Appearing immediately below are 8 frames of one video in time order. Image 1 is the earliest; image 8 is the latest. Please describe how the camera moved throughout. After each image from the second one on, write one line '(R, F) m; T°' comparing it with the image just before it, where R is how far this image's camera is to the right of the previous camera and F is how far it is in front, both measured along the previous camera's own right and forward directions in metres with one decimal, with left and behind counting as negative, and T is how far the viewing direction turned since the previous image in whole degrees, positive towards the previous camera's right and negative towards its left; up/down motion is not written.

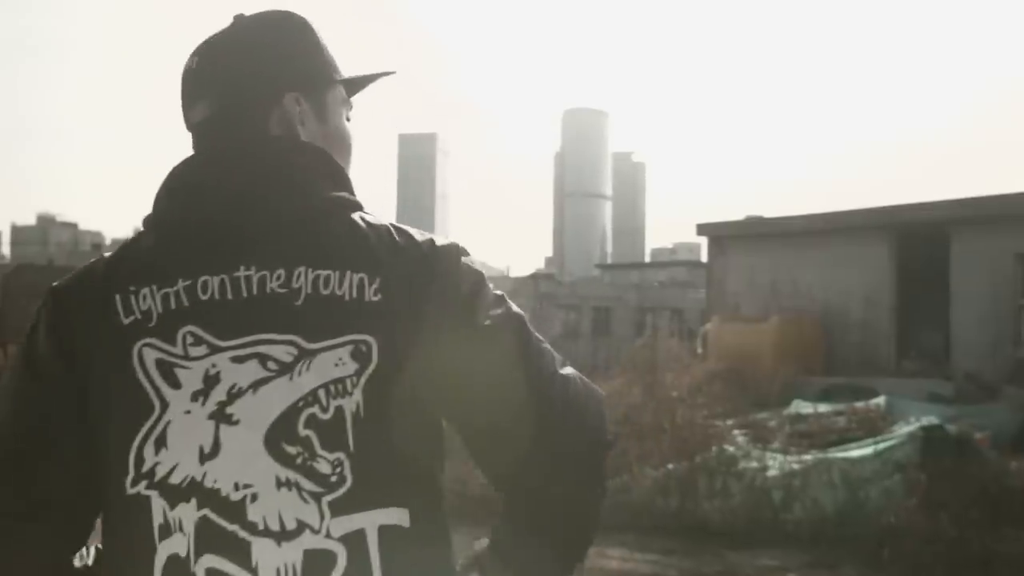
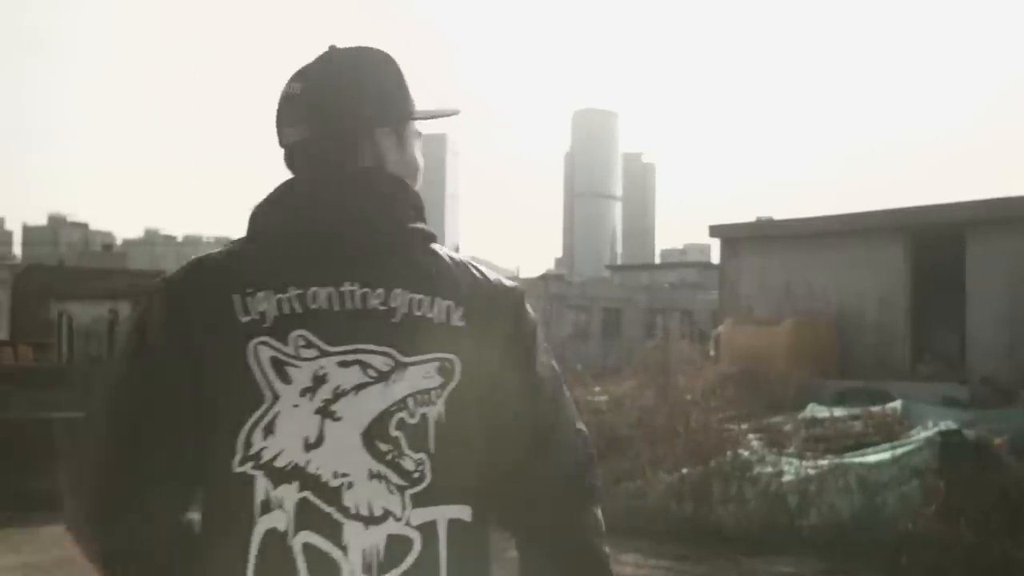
(0.0, +0.1) m; 0°
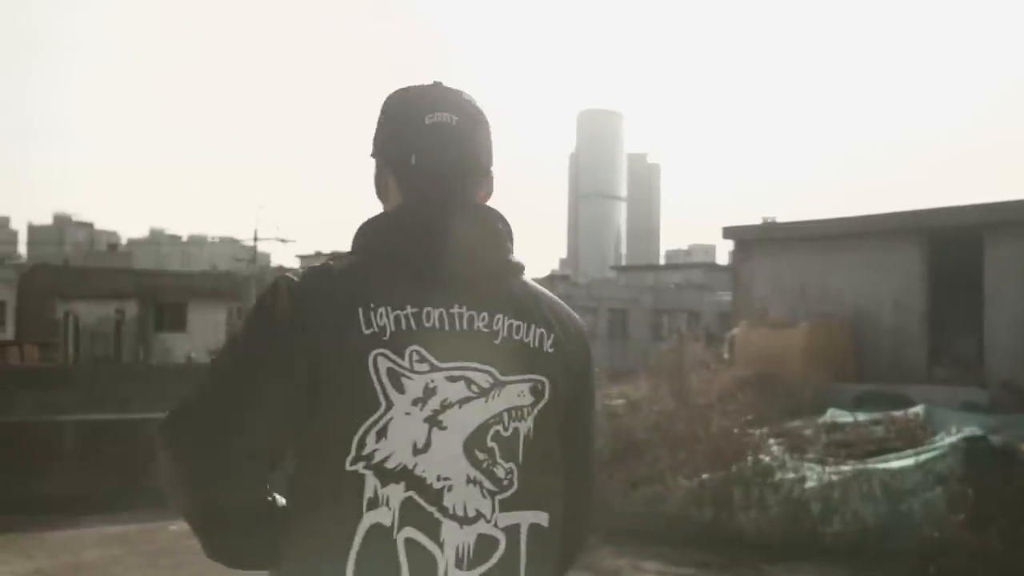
(-0.1, +0.1) m; 0°
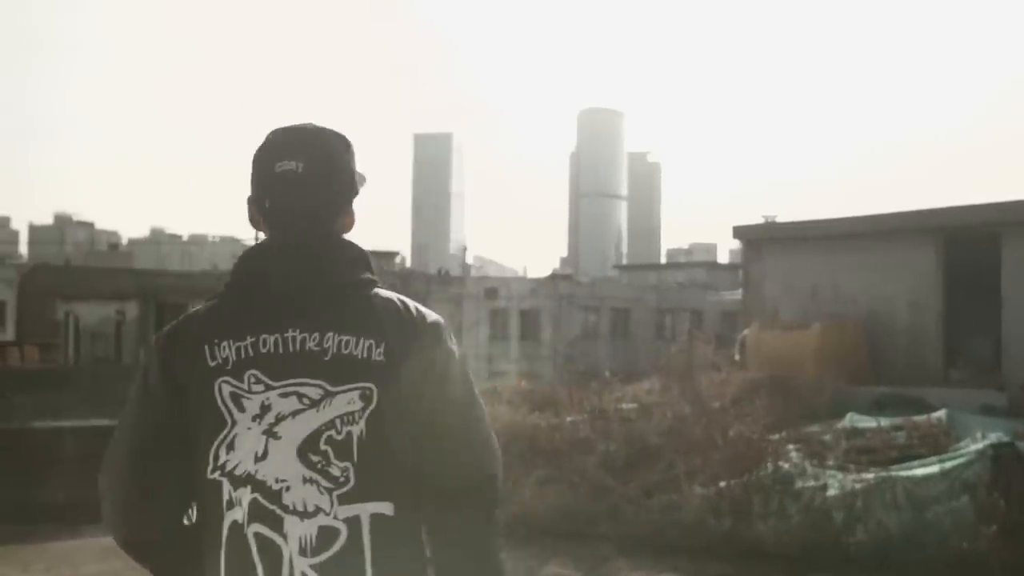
(-0.1, +0.2) m; 0°
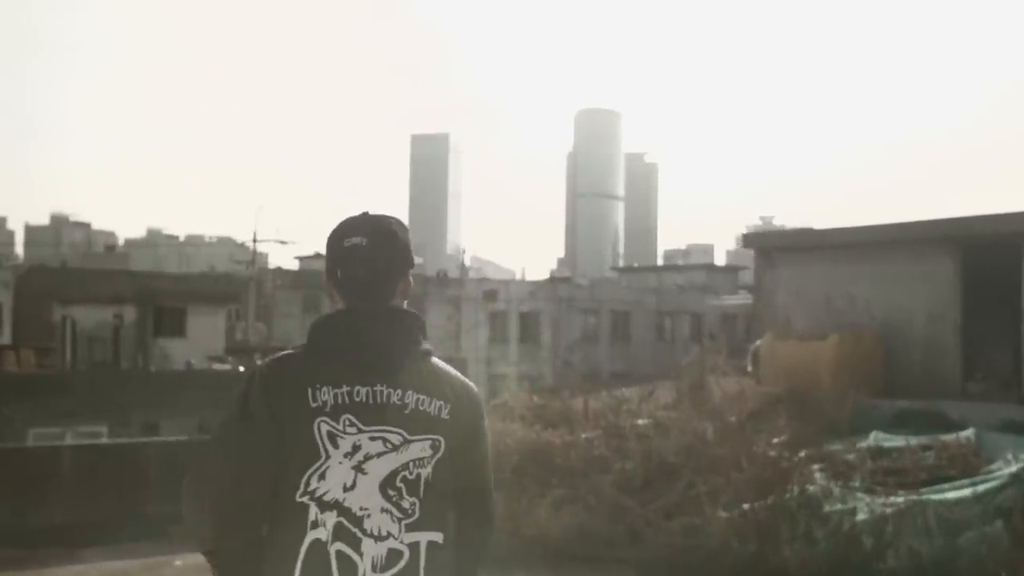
(-0.1, +0.3) m; 0°
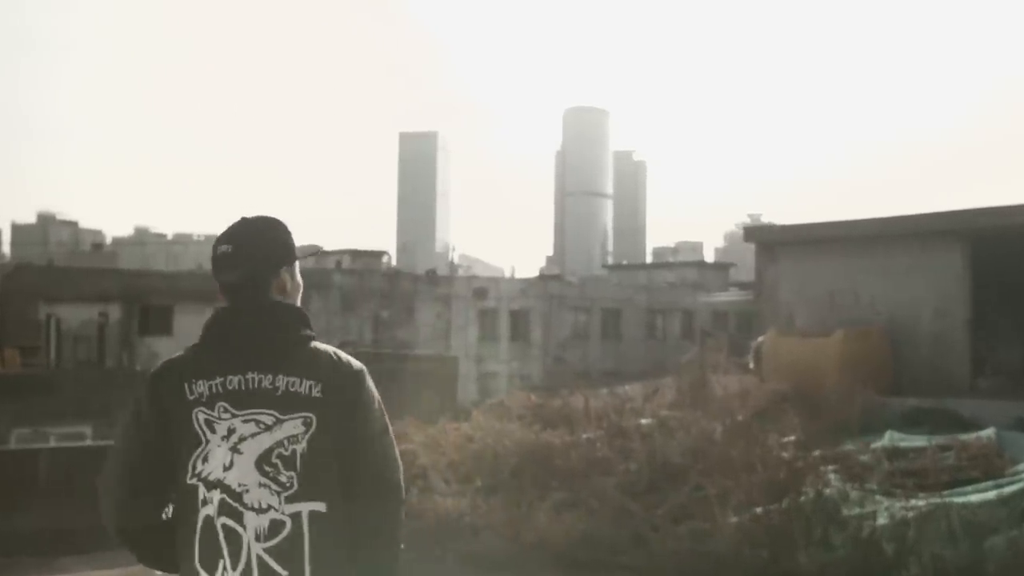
(-0.1, +0.4) m; +1°
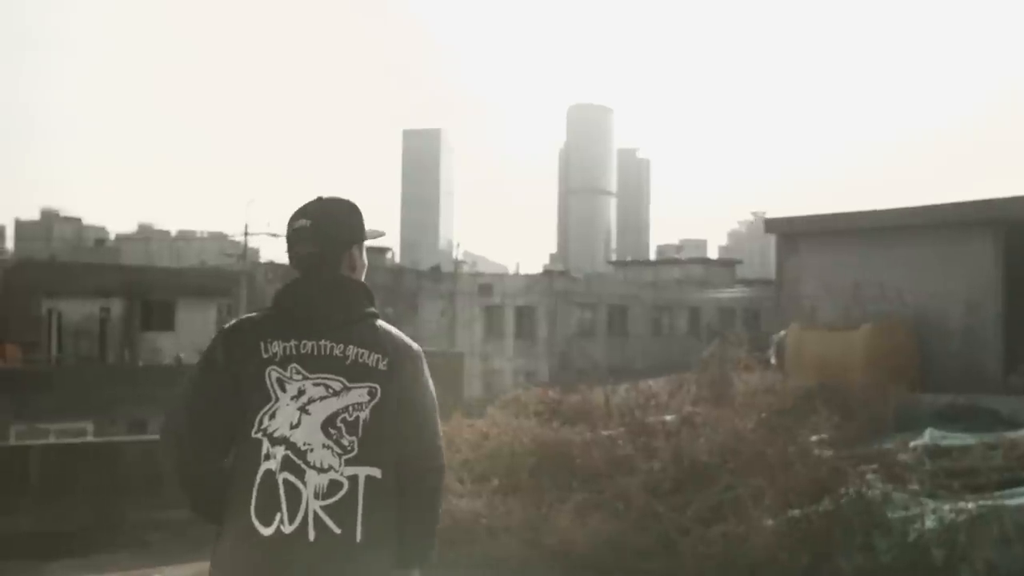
(-0.1, +0.4) m; 0°
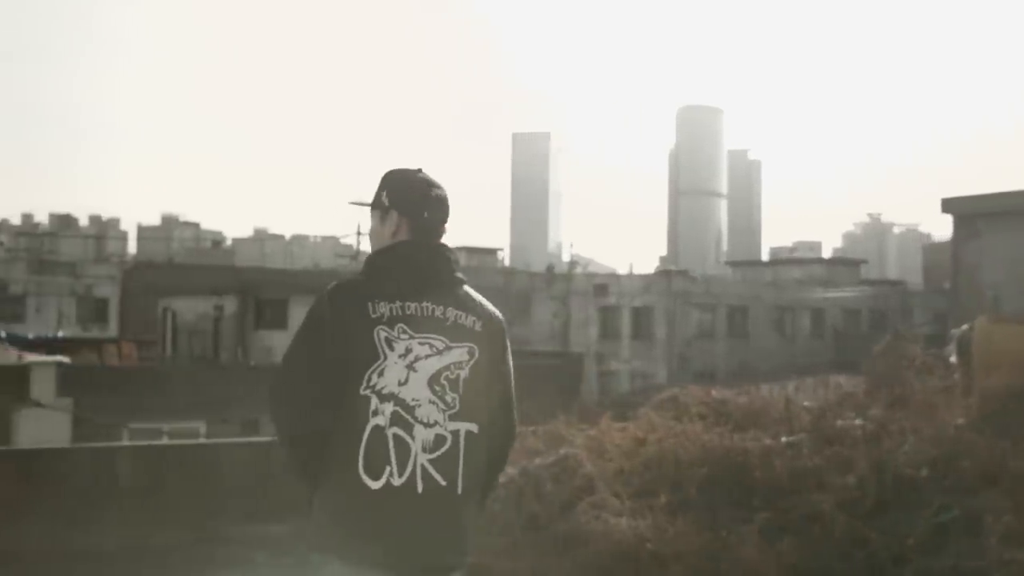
(-0.3, +1.1) m; -5°
